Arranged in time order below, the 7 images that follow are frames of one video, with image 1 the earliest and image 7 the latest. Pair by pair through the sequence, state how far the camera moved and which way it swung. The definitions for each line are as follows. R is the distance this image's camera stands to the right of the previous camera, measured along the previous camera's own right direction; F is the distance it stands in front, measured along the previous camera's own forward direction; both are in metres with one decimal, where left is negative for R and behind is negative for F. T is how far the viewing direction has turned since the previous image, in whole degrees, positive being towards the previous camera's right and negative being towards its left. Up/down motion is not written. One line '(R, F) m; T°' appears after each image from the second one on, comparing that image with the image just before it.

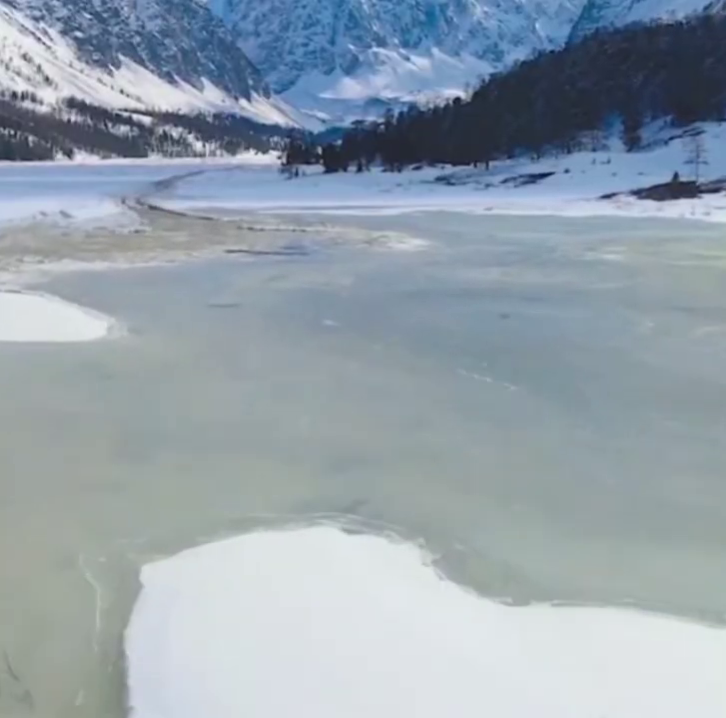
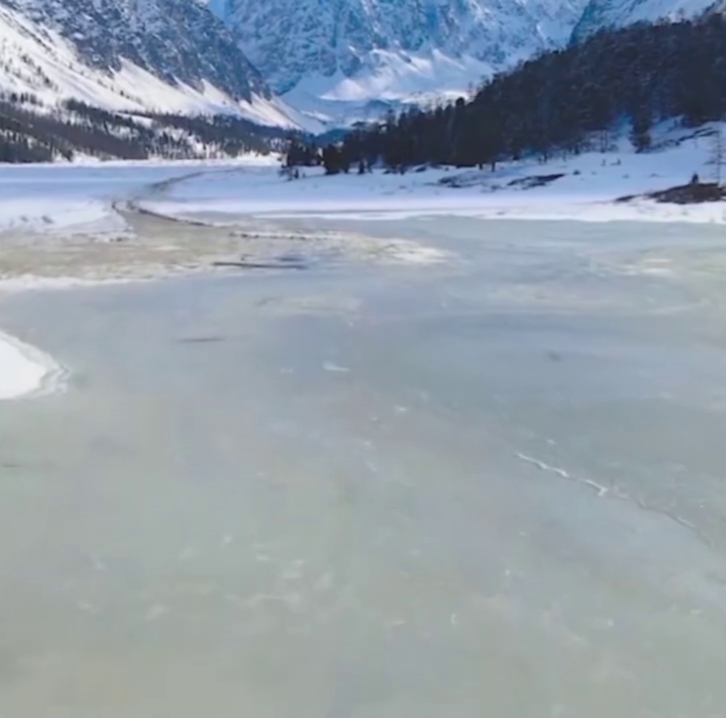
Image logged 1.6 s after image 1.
(-0.1, +3.4) m; 0°
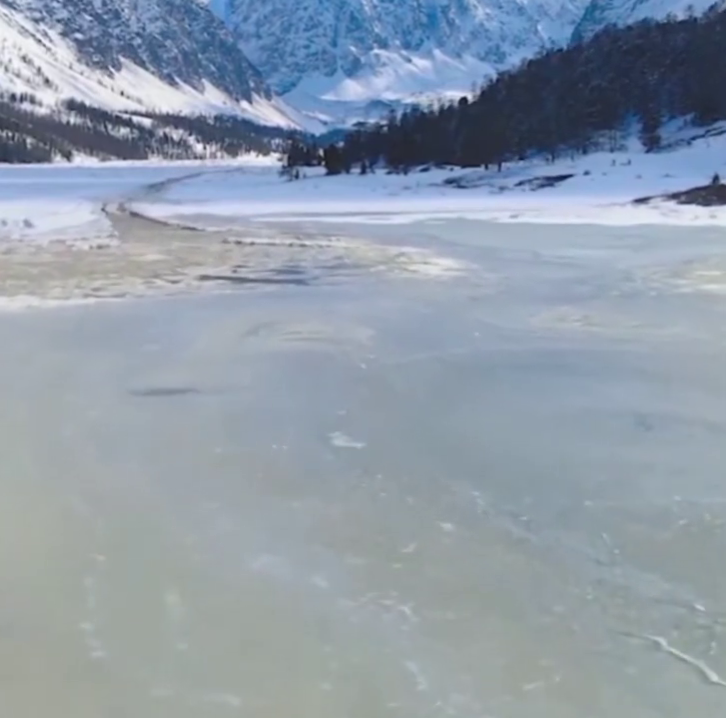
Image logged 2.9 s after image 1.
(-0.2, +3.2) m; 0°
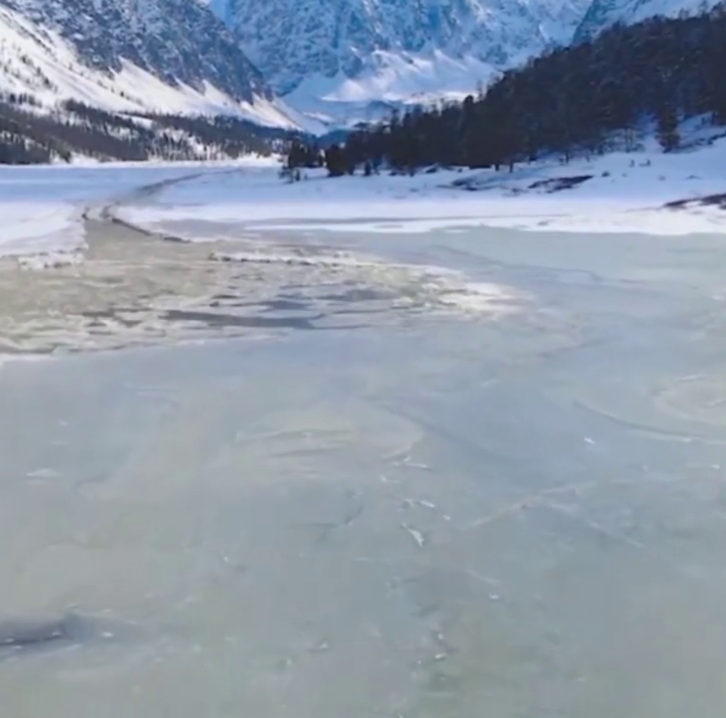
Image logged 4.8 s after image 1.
(-0.4, +5.5) m; 0°
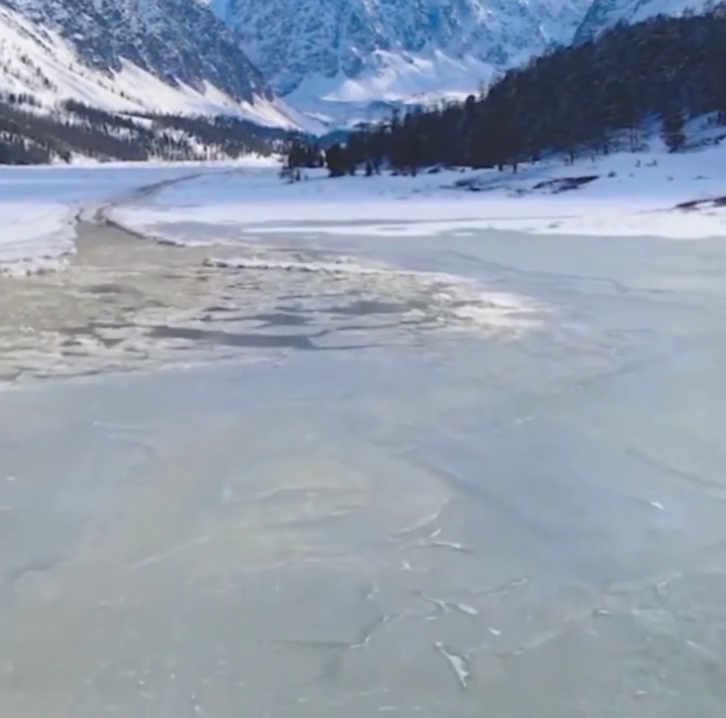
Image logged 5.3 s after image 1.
(-0.1, +1.7) m; 0°
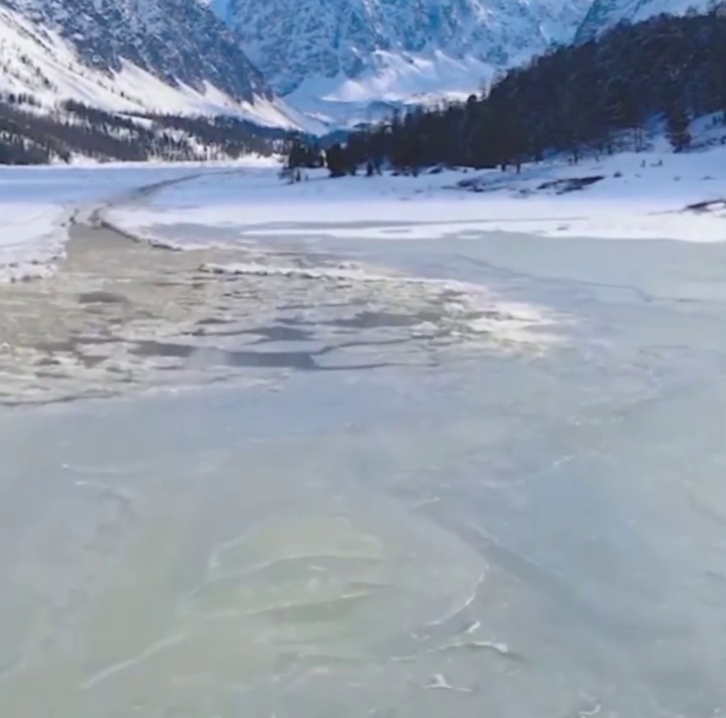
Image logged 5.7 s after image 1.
(-0.1, +1.4) m; 0°
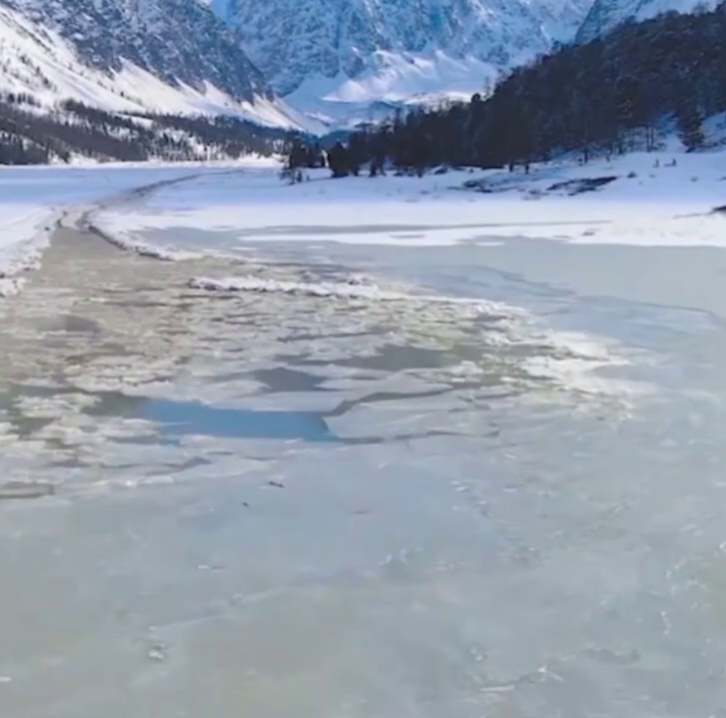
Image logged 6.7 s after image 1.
(-0.3, +3.4) m; 0°
